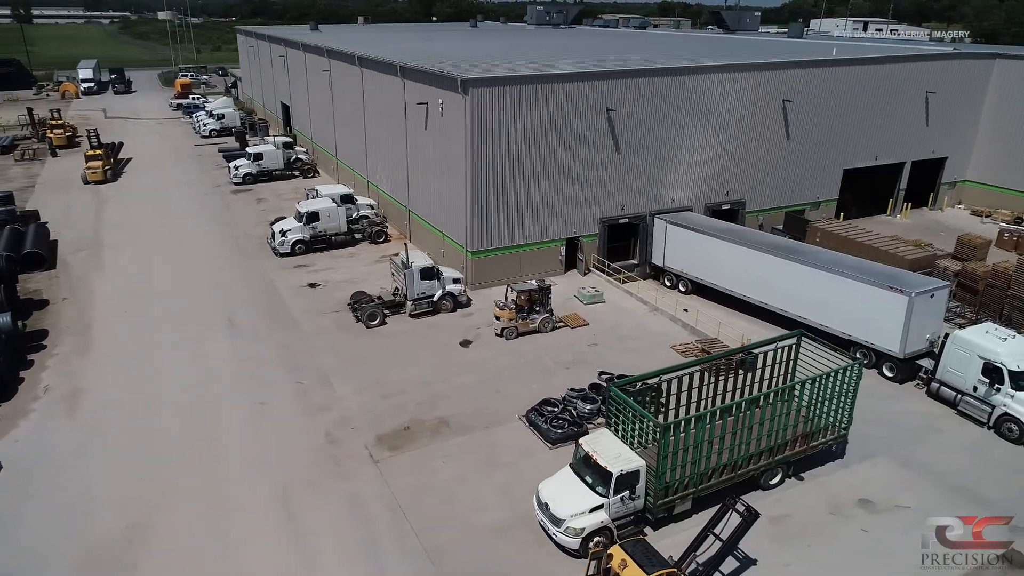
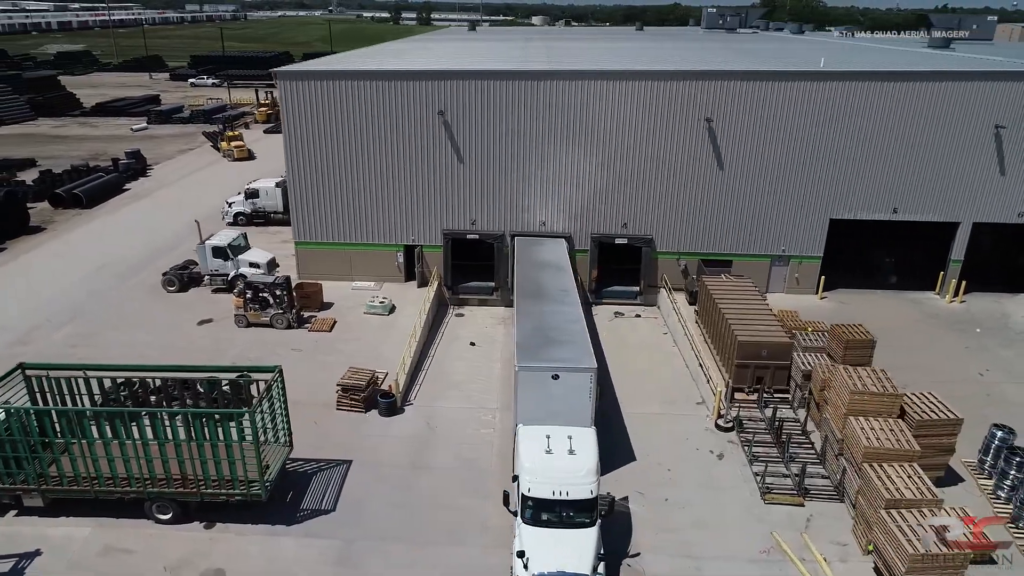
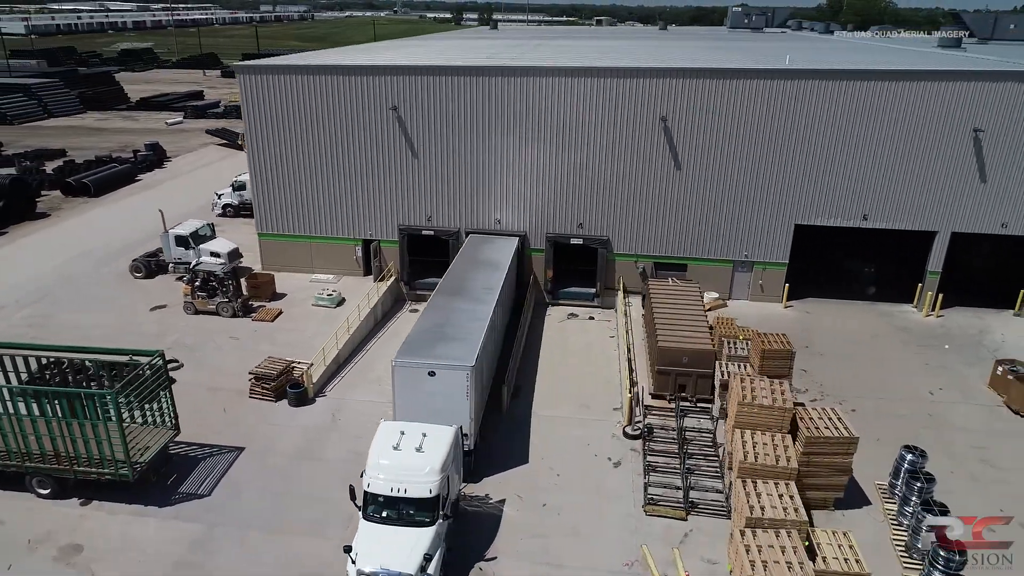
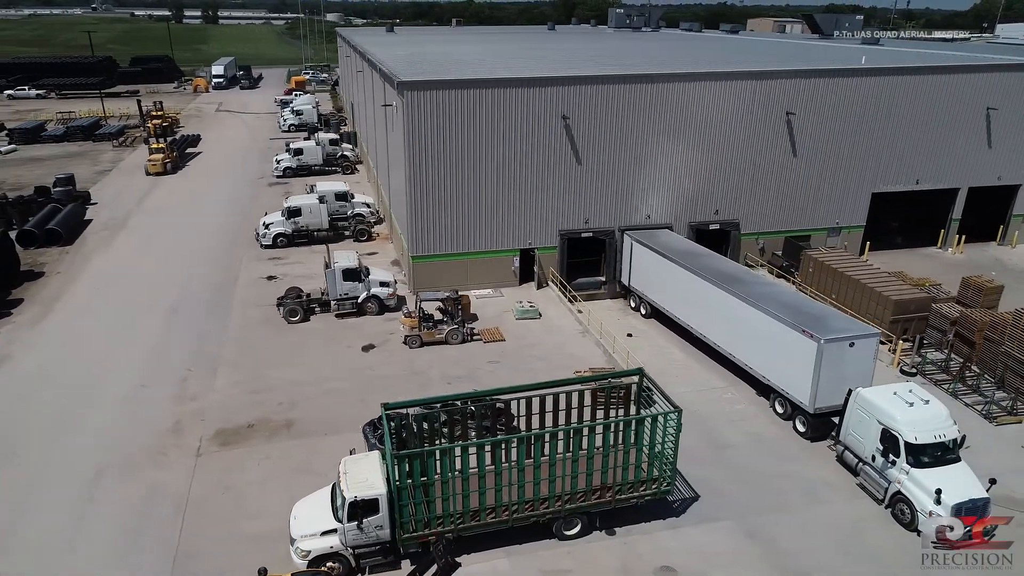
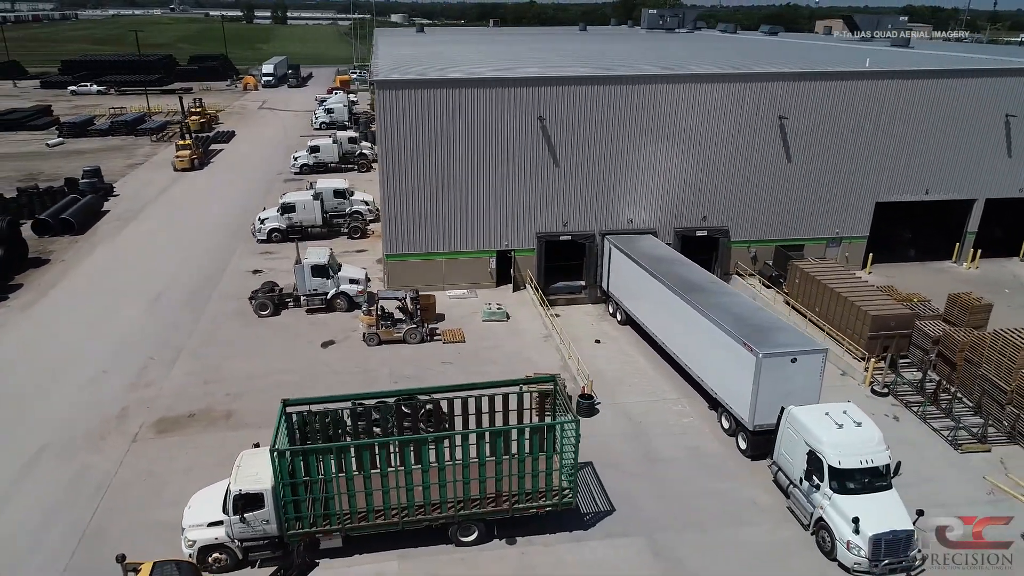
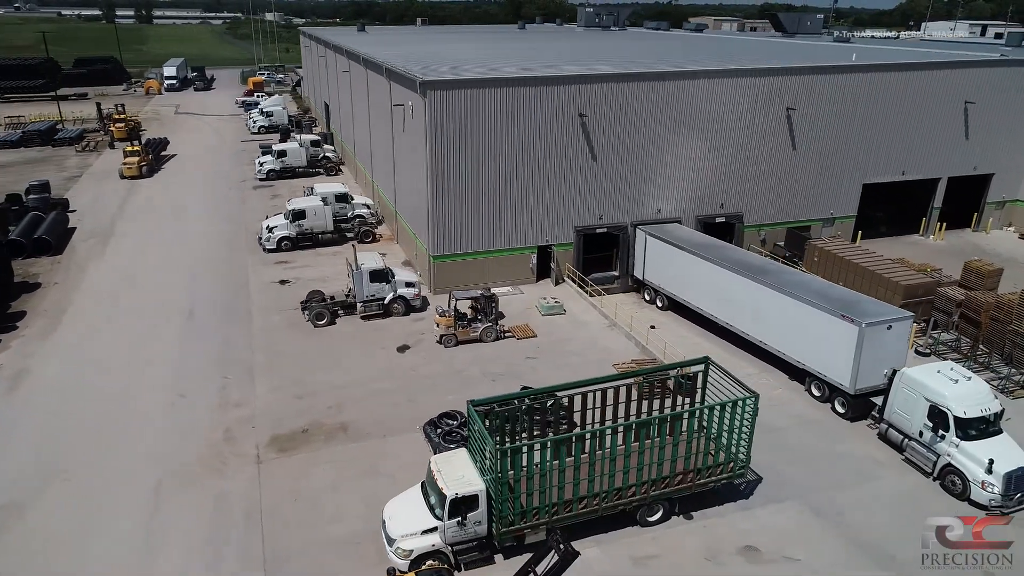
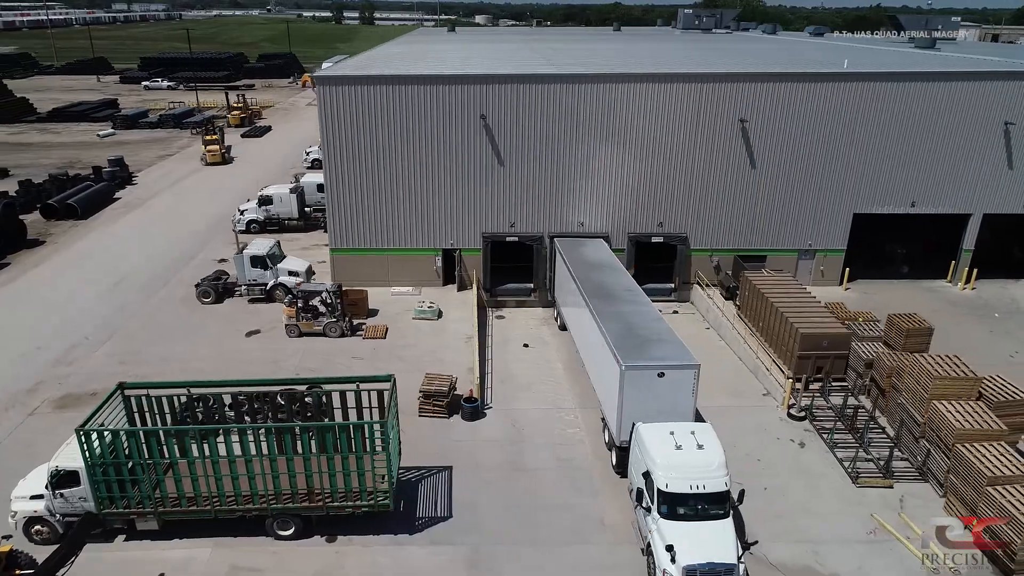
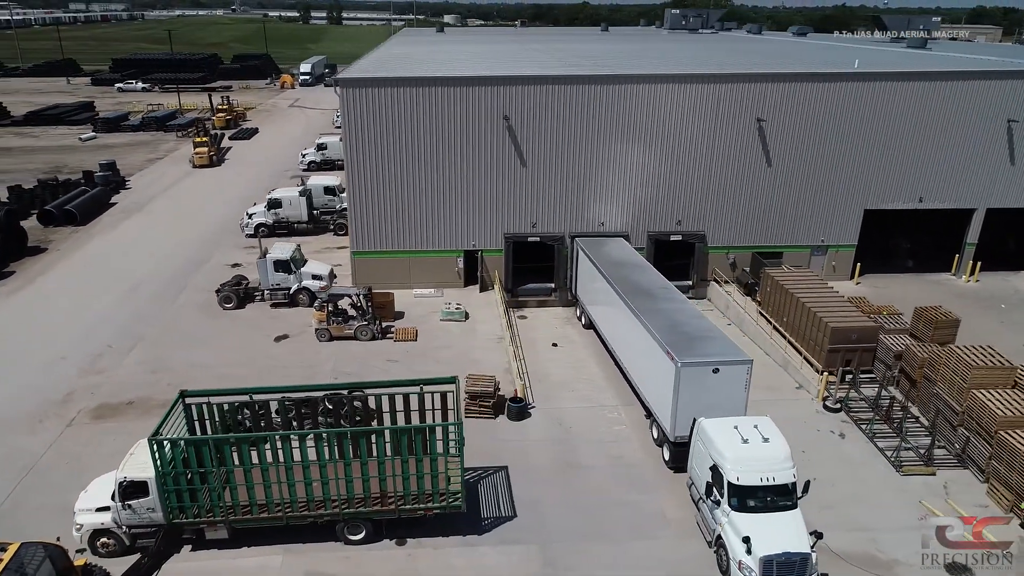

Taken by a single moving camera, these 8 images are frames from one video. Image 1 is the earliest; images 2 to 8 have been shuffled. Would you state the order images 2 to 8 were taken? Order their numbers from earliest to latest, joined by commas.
6, 4, 5, 8, 7, 2, 3
